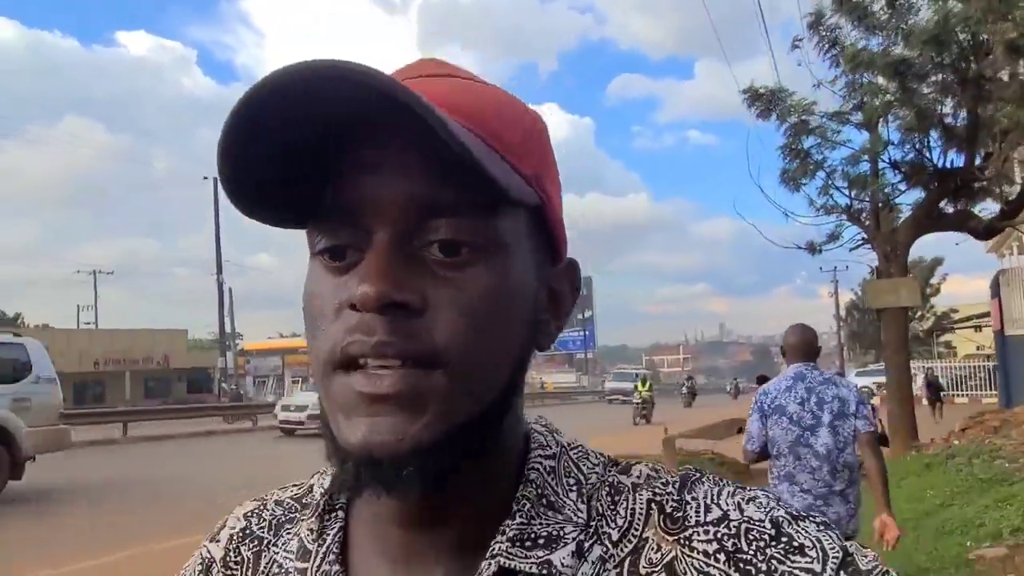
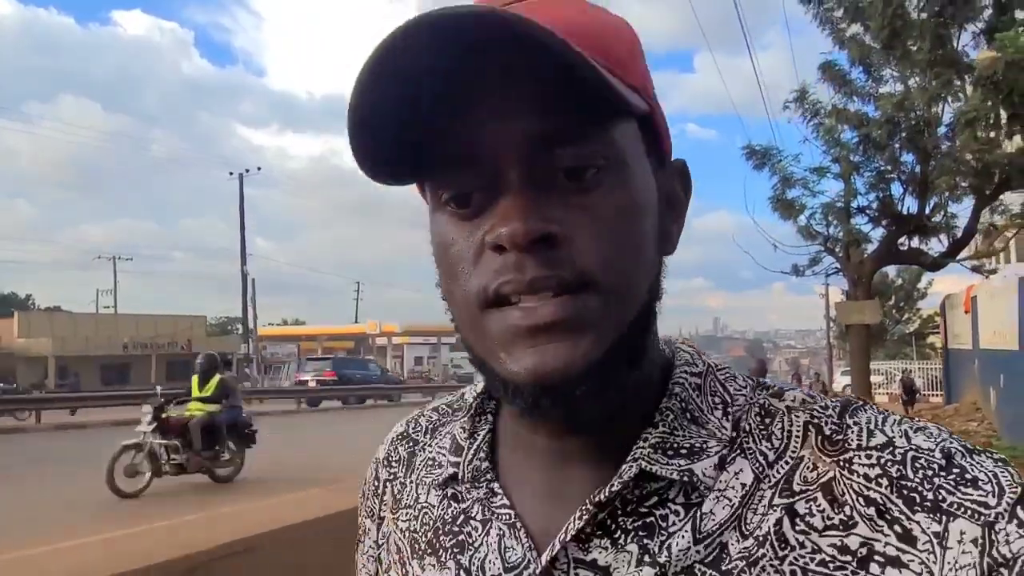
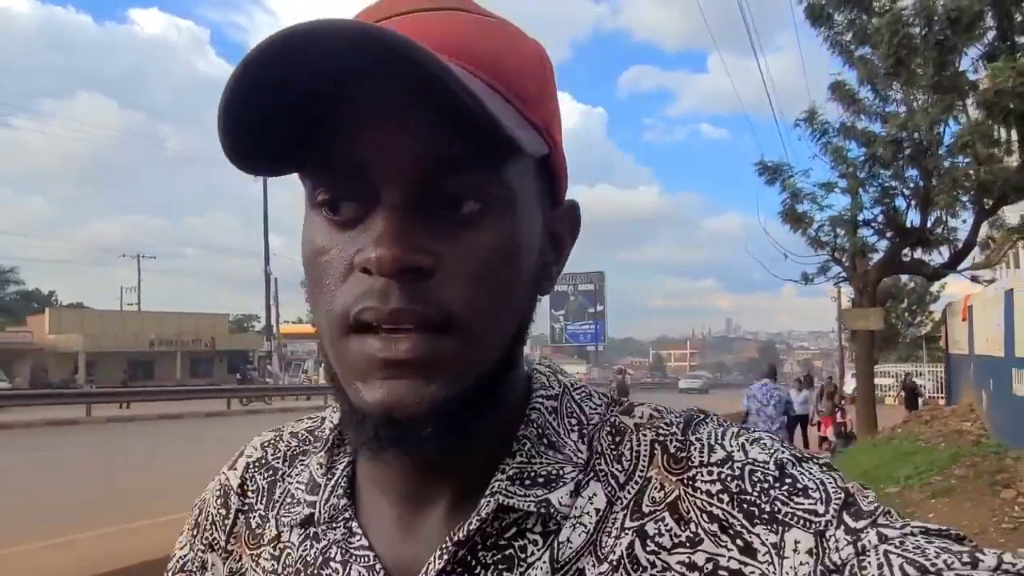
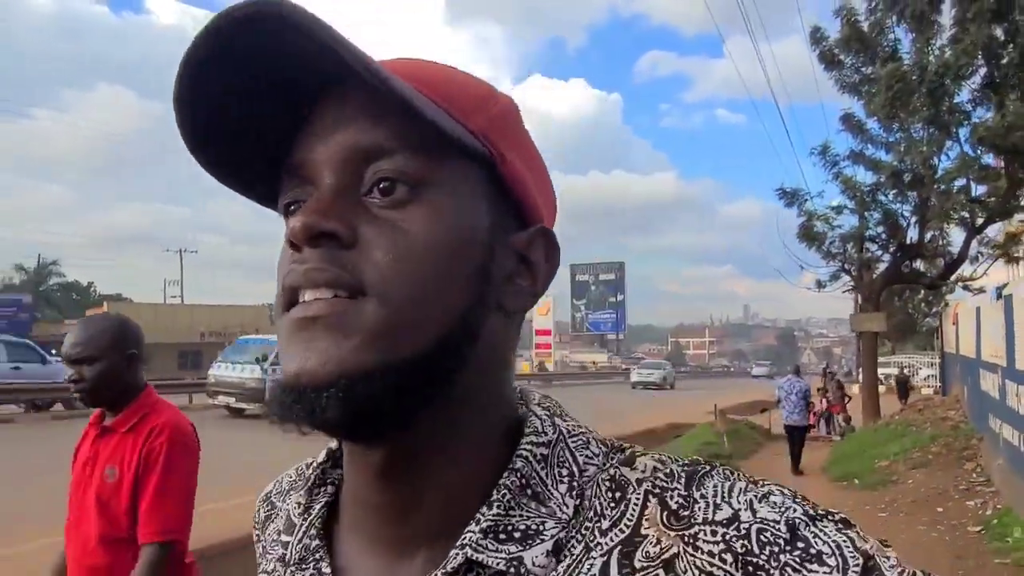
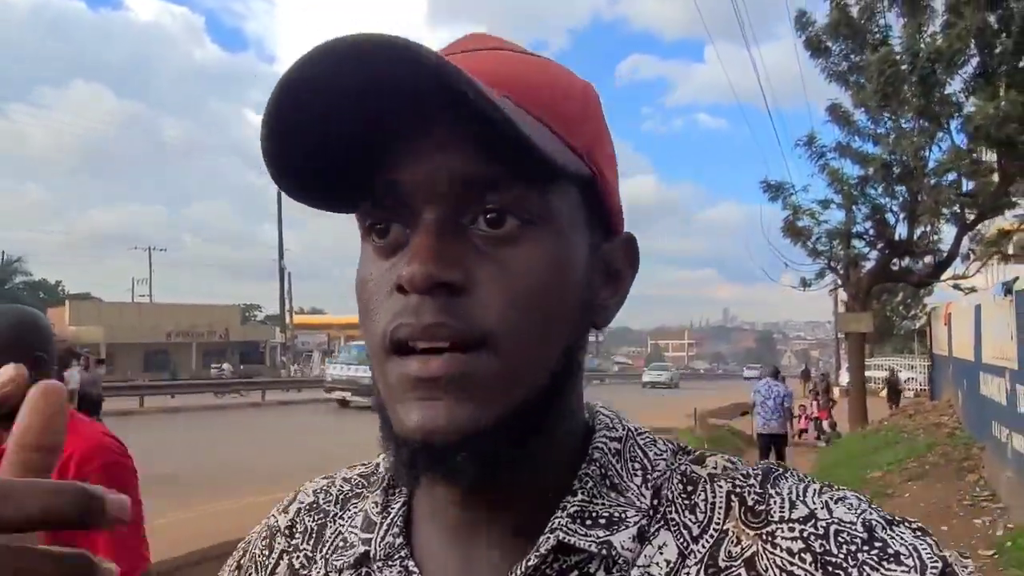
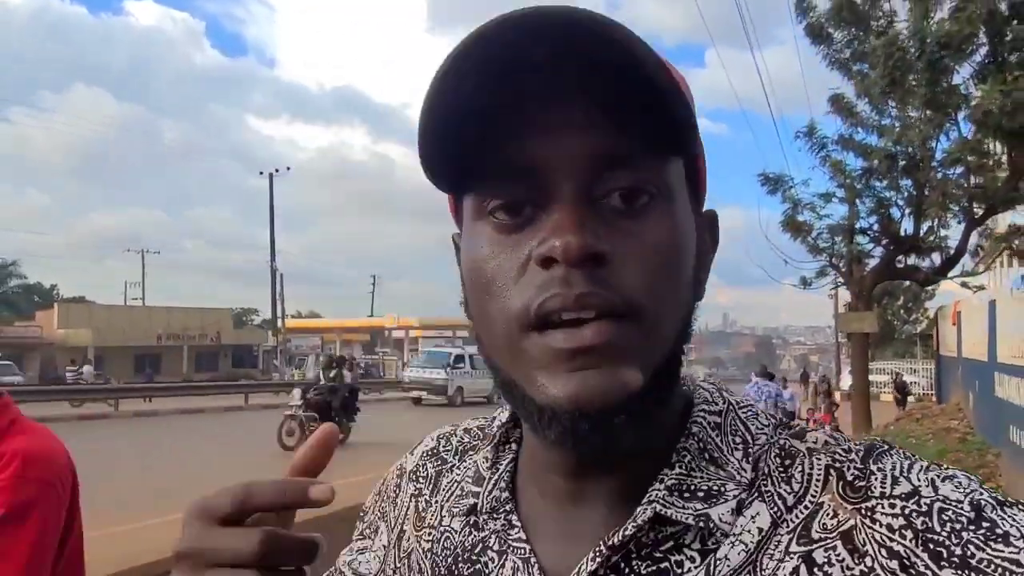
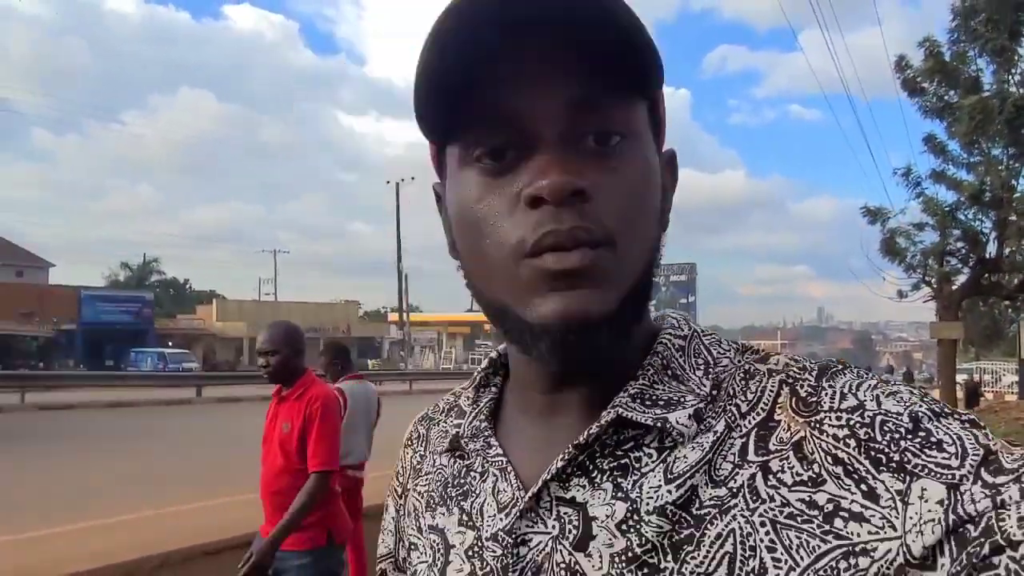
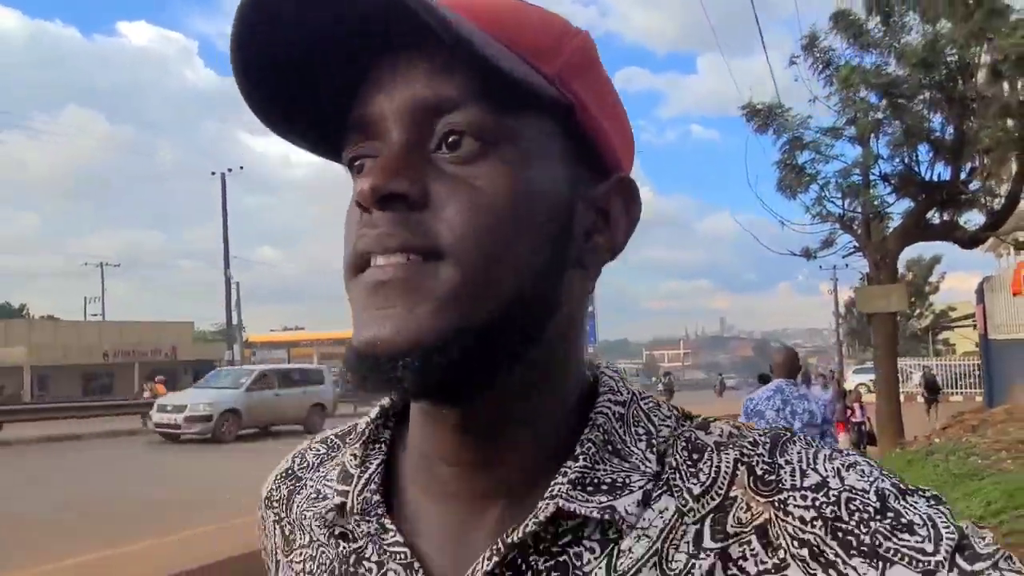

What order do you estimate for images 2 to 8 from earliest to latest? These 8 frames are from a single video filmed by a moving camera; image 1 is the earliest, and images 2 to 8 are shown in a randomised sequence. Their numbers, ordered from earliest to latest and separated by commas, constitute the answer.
8, 2, 3, 6, 5, 4, 7
